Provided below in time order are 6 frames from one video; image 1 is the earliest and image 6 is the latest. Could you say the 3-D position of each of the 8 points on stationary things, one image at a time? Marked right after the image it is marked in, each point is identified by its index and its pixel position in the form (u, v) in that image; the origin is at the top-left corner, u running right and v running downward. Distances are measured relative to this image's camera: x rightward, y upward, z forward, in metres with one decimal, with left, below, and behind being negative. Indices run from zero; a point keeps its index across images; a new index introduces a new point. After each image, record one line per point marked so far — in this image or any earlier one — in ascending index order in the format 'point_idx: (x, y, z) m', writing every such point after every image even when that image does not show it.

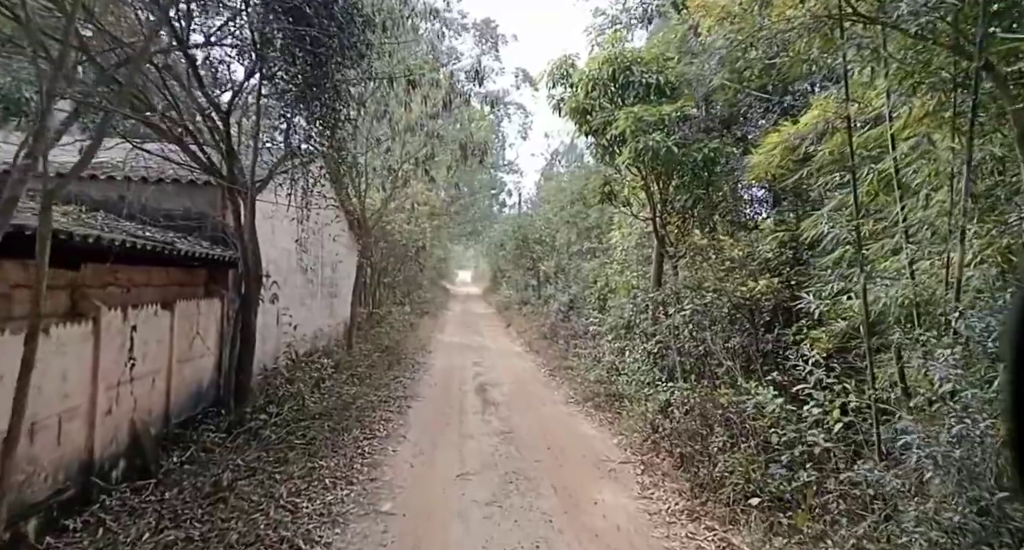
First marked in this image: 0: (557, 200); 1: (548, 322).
0: (+1.3, +2.3, +18.2) m
1: (+1.0, -1.3, +15.9) m
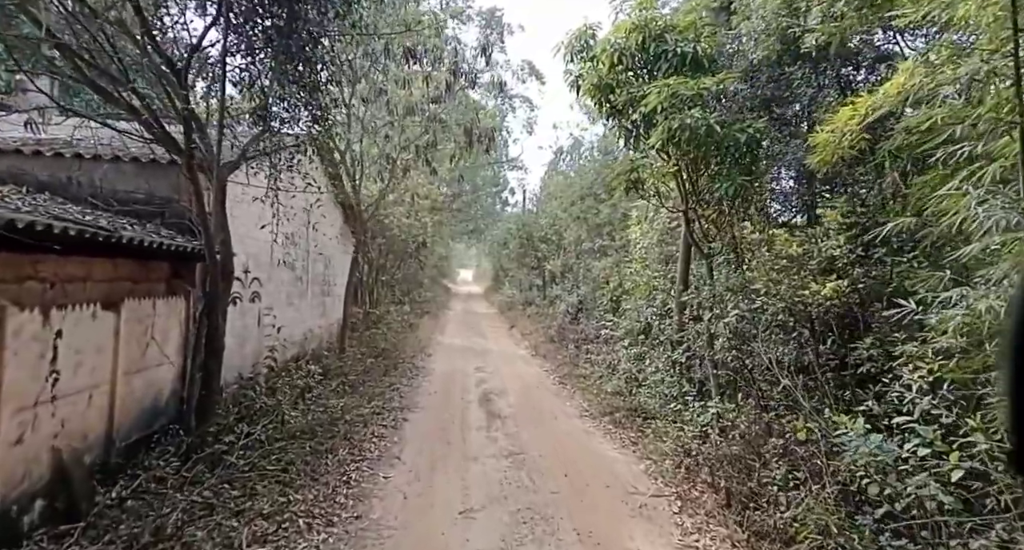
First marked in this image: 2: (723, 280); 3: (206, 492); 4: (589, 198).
0: (+1.5, +2.3, +17.3) m
1: (+1.1, -1.3, +15.0) m
2: (+2.1, -0.1, +5.8) m
3: (-2.1, -1.5, +4.1) m
4: (+2.0, +2.0, +14.9) m
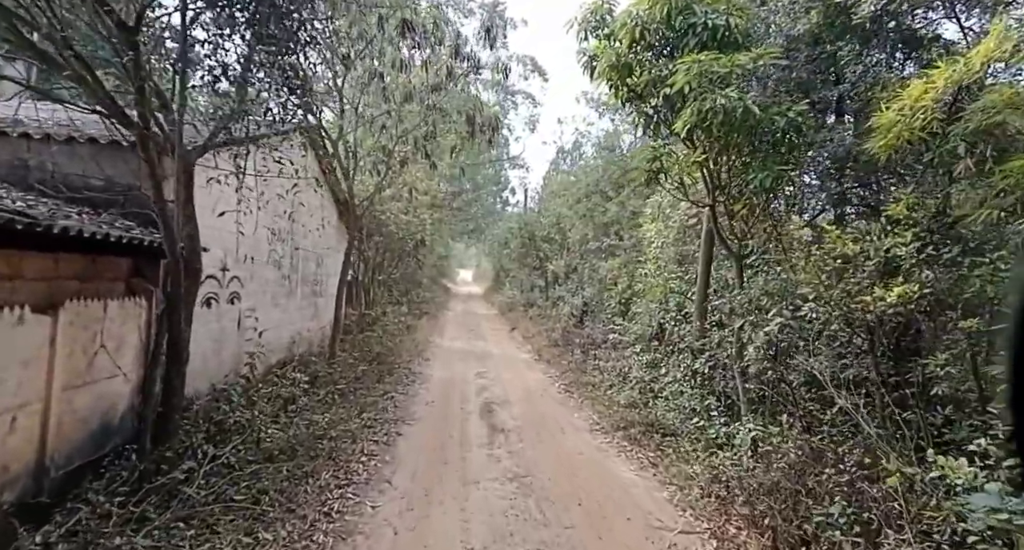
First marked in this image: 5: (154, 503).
0: (+1.6, +2.3, +16.6) m
1: (+1.2, -1.3, +14.4) m
2: (+2.2, -0.1, +5.2) m
3: (-2.1, -1.5, +3.4) m
4: (+2.0, +1.9, +14.3) m
5: (-2.3, -1.5, +3.7) m
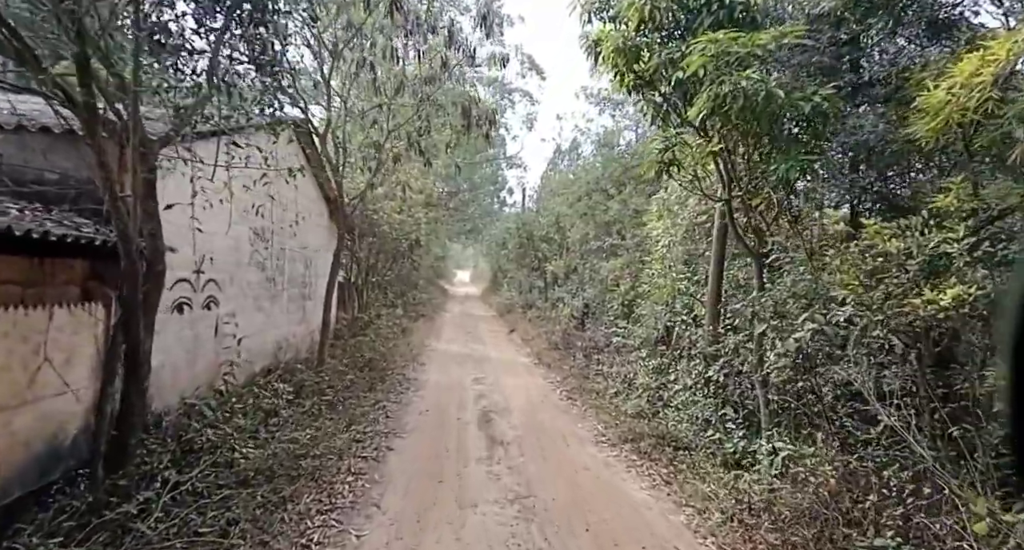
0: (+1.5, +2.3, +16.1) m
1: (+1.1, -1.3, +13.9) m
2: (+2.2, -0.1, +4.7) m
3: (-2.1, -1.5, +2.9) m
4: (+2.0, +1.9, +13.8) m
5: (-2.3, -1.5, +3.2) m
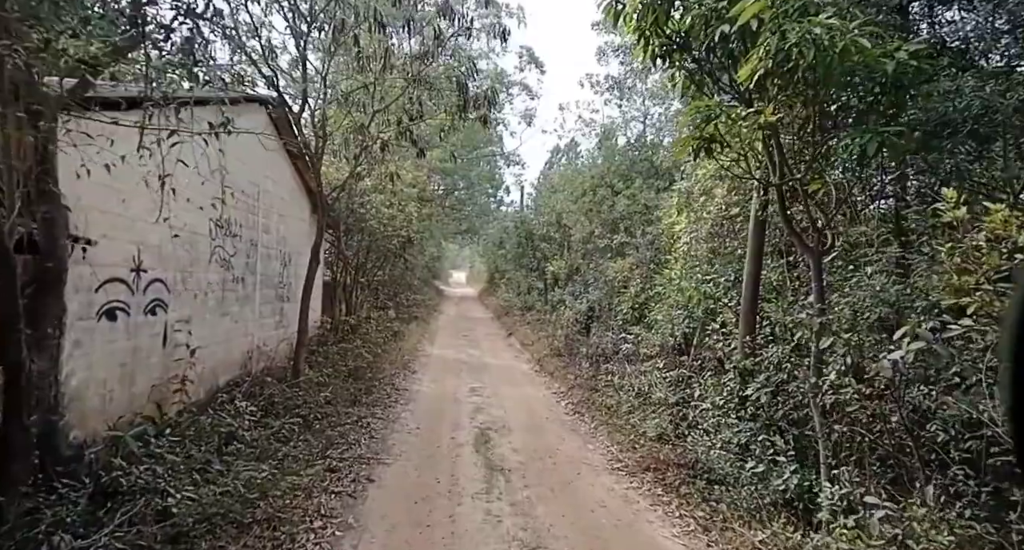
0: (+1.5, +2.3, +15.2) m
1: (+1.1, -1.3, +13.0) m
2: (+2.2, -0.1, +3.8) m
3: (-2.0, -1.5, +2.0) m
4: (+2.0, +1.9, +12.9) m
5: (-2.2, -1.5, +2.3) m
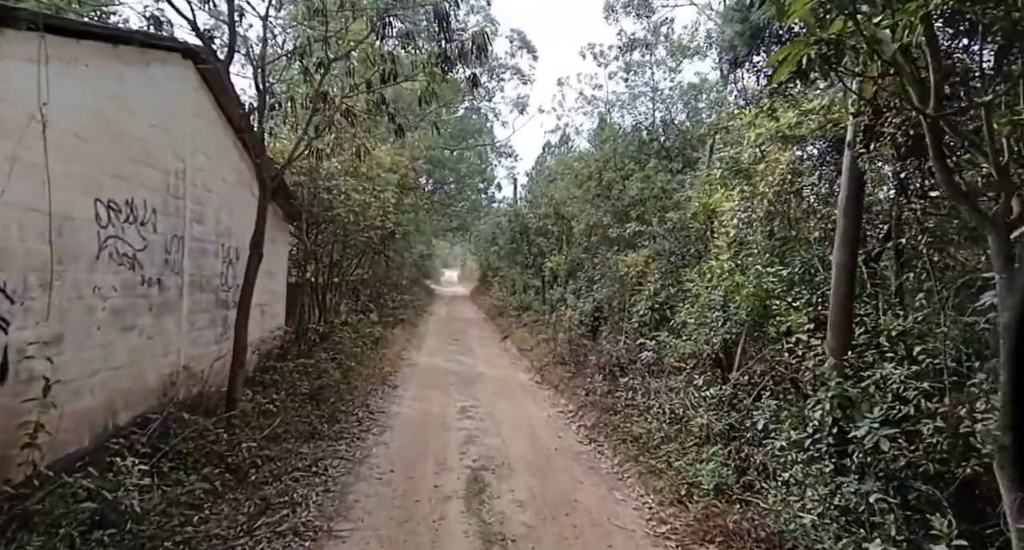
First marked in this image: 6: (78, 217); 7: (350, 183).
0: (+1.4, +2.4, +13.6) m
1: (+1.0, -1.2, +11.4) m
2: (+2.3, 0.0, +2.2) m
3: (-1.9, -1.5, +0.3) m
4: (+1.9, +2.0, +11.3) m
5: (-2.1, -1.5, +0.6) m
6: (-3.1, +0.4, +4.2) m
7: (-2.5, +1.4, +9.0) m
